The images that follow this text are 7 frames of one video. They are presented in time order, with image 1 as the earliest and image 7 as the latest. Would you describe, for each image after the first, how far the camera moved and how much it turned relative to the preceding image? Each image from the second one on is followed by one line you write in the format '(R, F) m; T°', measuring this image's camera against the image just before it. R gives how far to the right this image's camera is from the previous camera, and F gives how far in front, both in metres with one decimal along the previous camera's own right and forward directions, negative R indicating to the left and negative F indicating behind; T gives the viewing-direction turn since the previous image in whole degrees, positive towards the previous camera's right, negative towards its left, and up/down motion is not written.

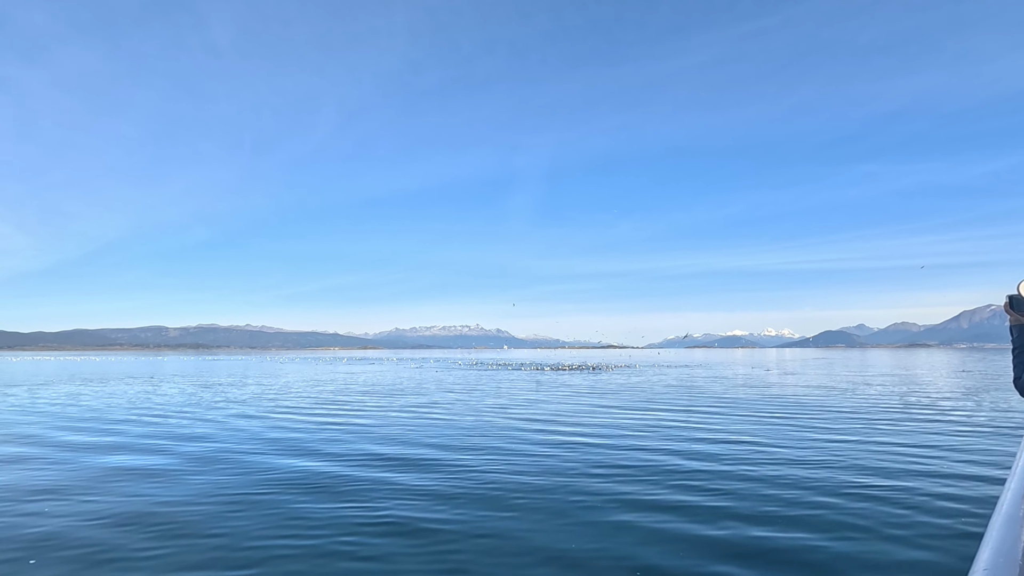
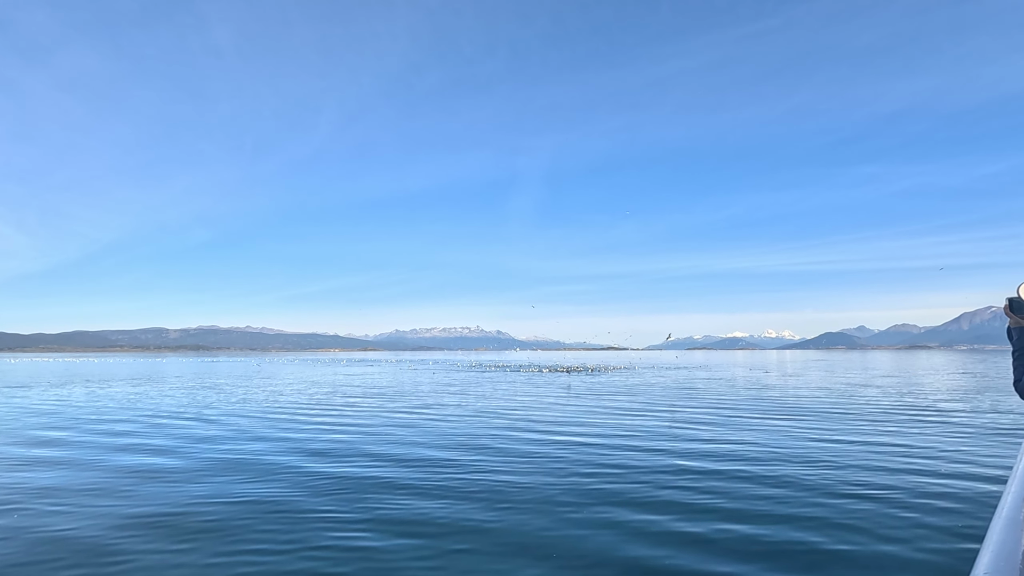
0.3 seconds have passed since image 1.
(-4.4, -5.1) m; 0°
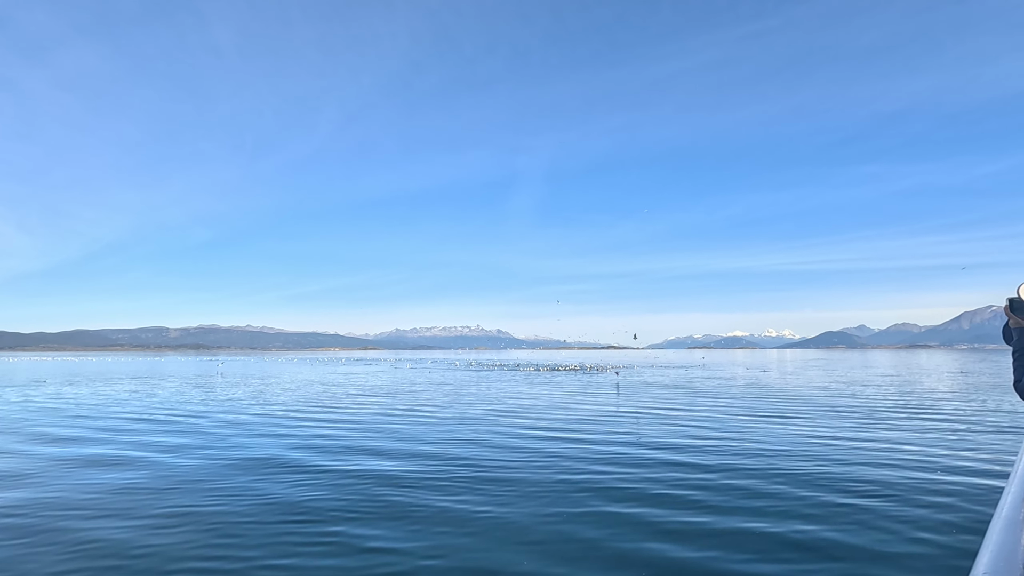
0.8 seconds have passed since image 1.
(+6.2, +7.3) m; 0°
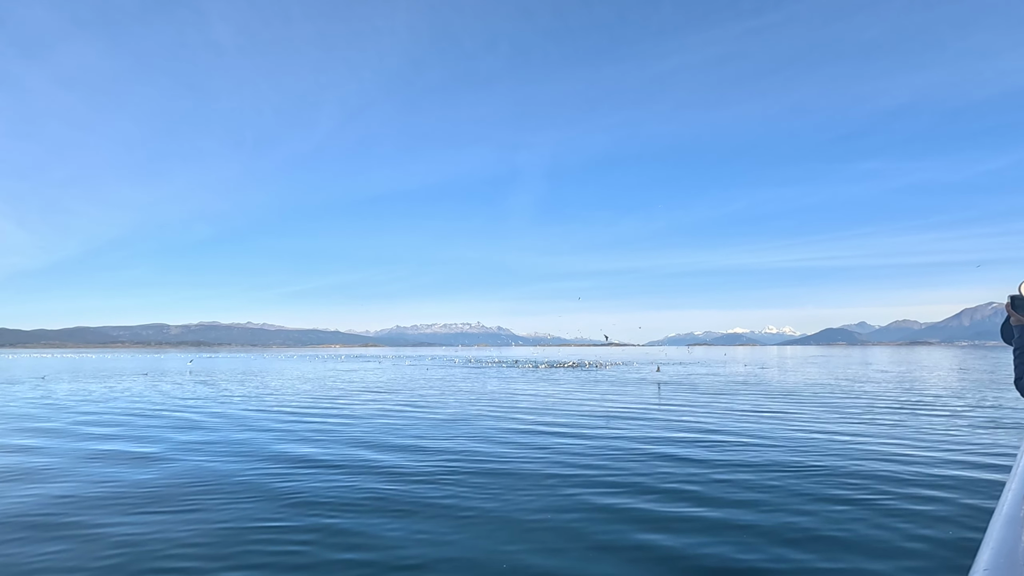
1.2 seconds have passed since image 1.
(-4.1, -4.7) m; 0°
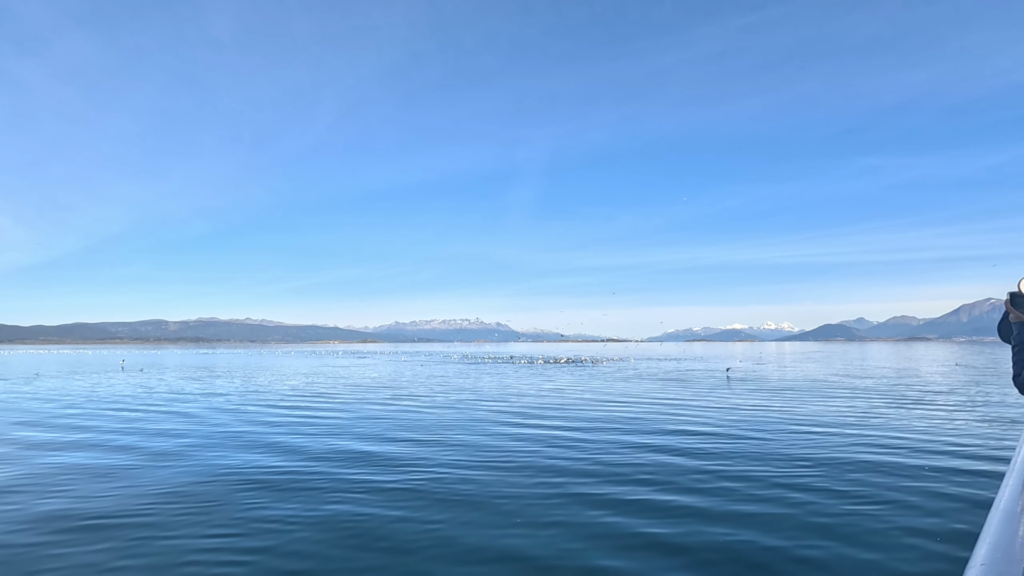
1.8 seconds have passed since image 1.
(-2.0, +2.6) m; 0°
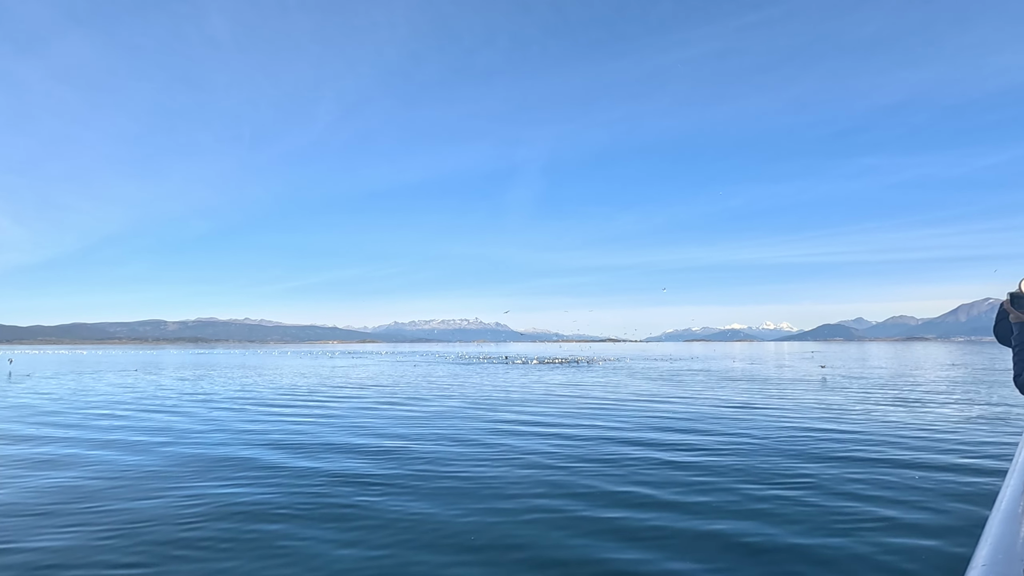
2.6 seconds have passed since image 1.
(+5.7, +1.7) m; 0°
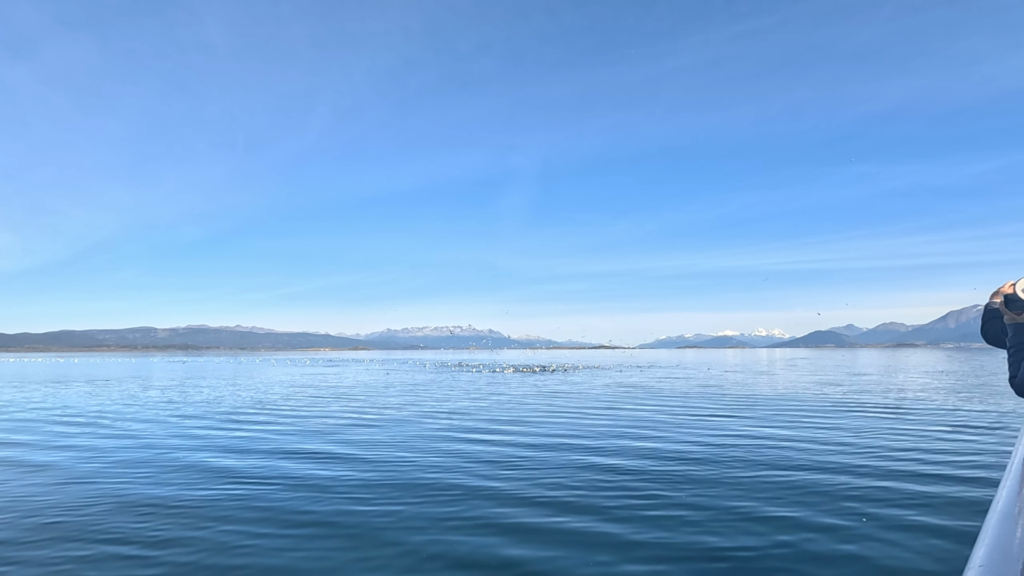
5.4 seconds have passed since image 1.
(+0.4, +0.8) m; +1°
